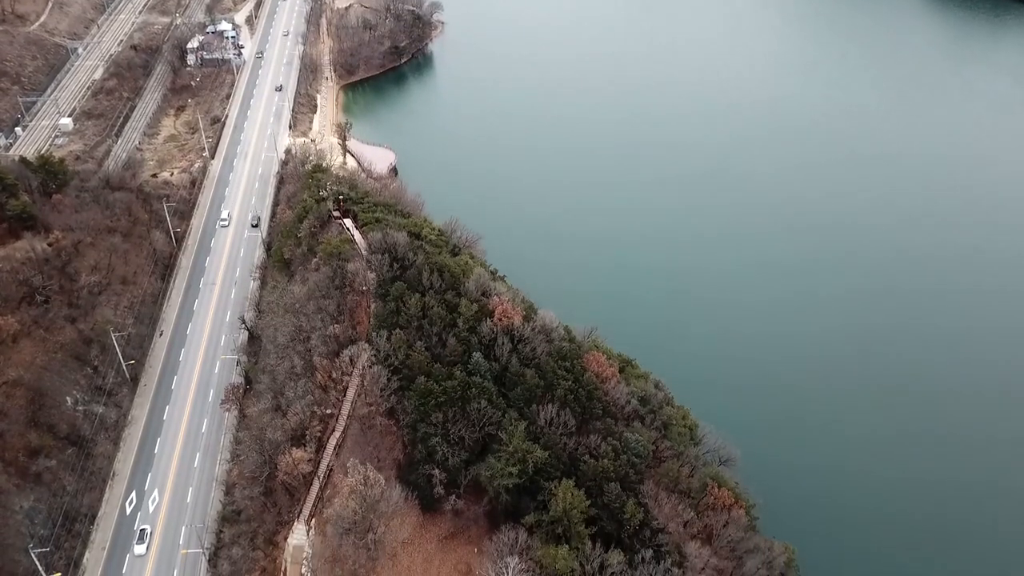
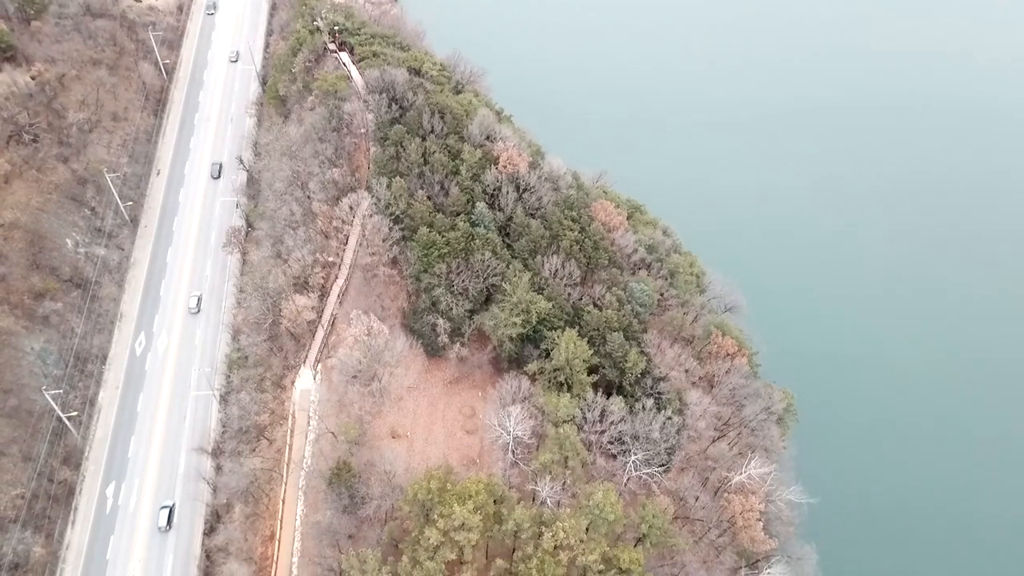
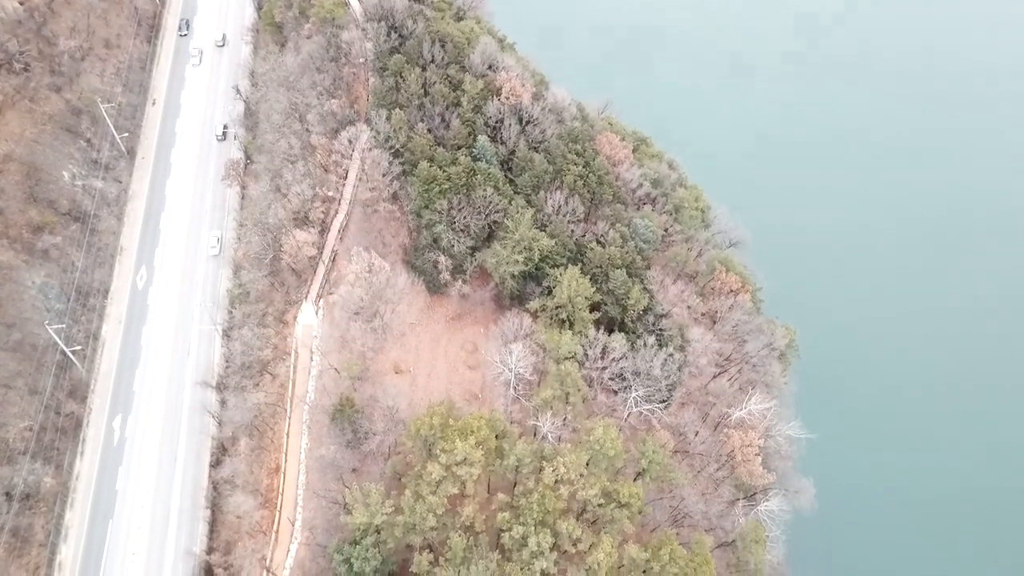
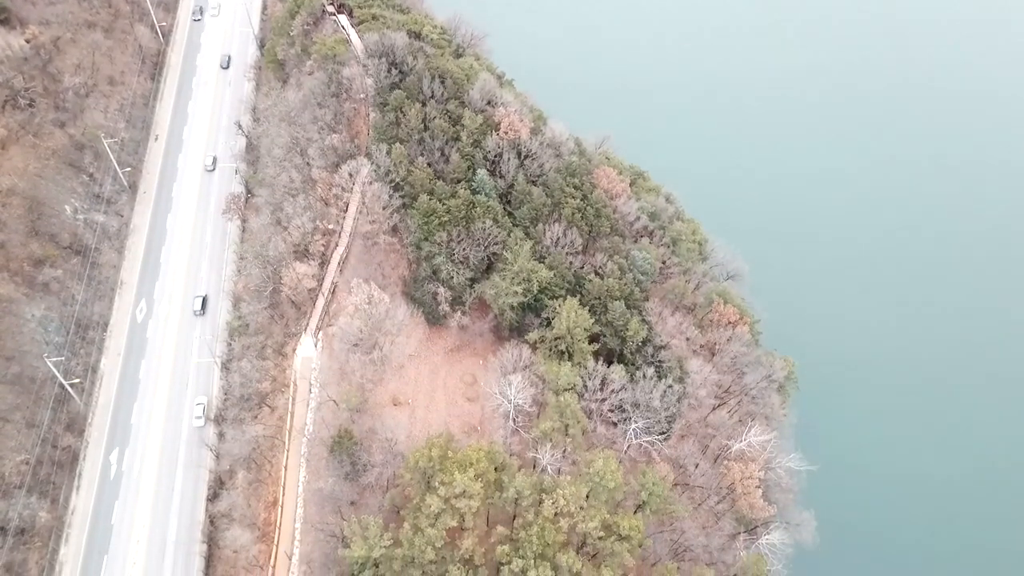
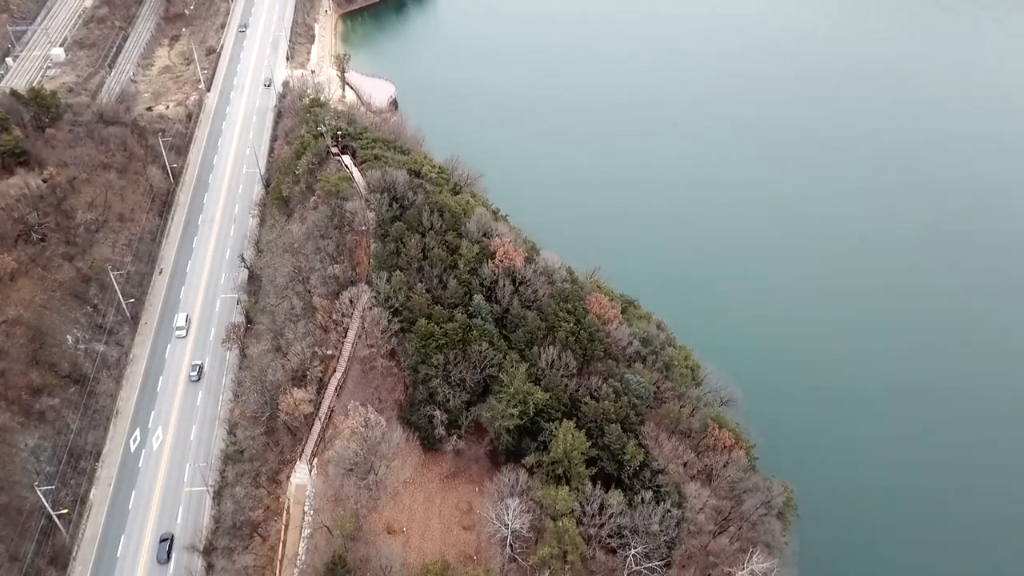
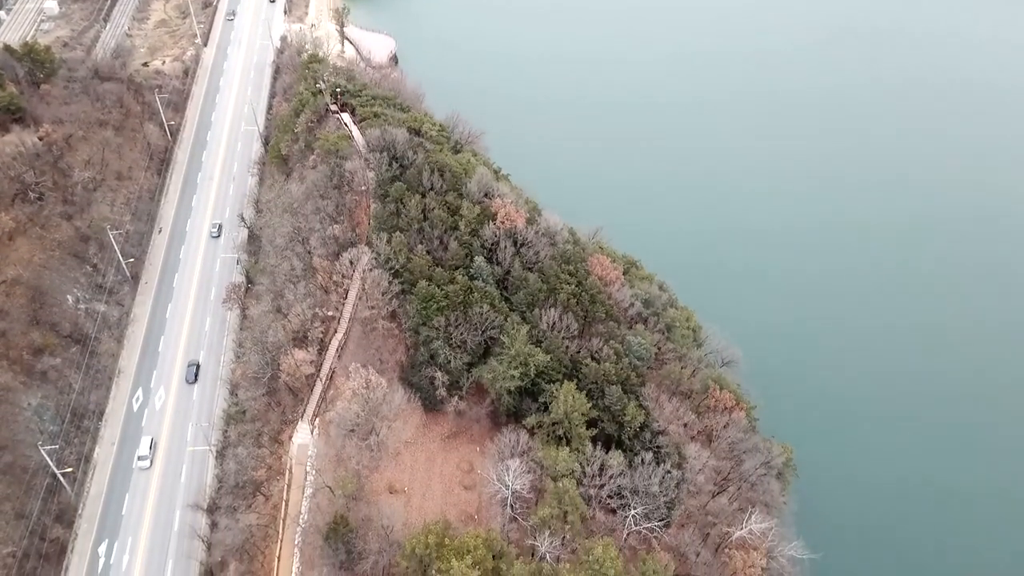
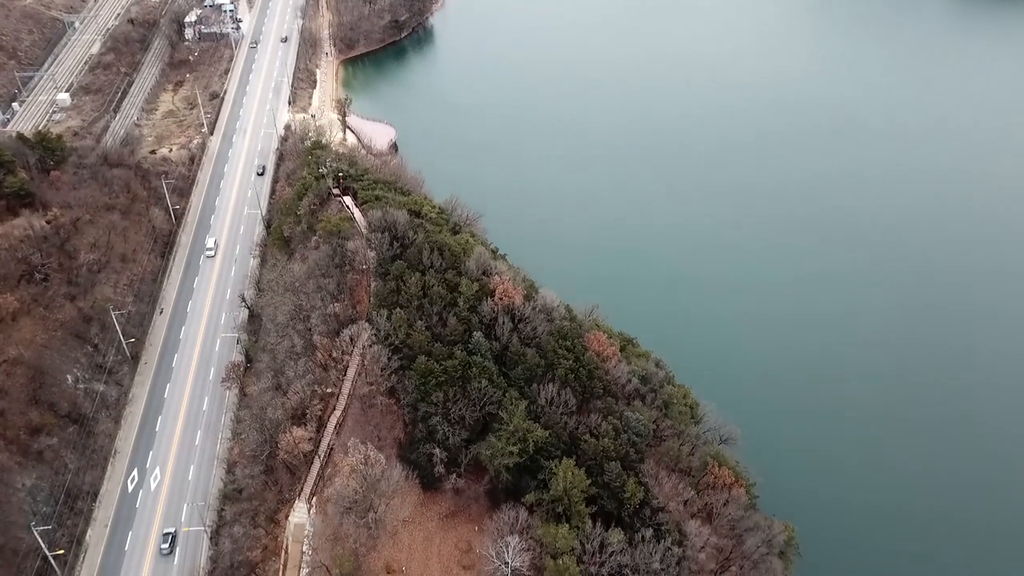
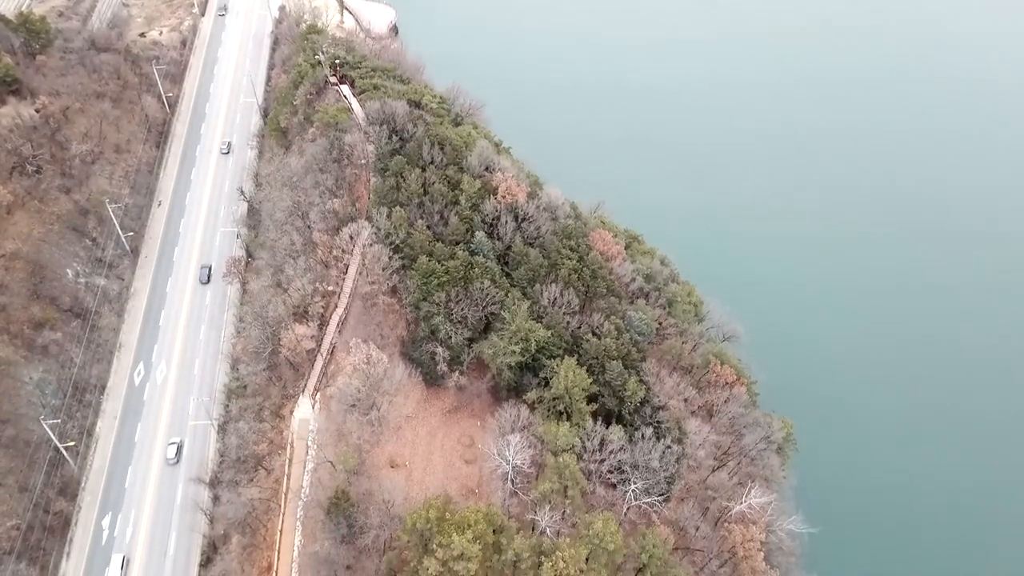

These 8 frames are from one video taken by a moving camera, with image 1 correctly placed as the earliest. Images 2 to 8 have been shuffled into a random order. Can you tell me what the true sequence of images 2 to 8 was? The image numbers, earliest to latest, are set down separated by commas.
7, 5, 6, 8, 2, 4, 3
